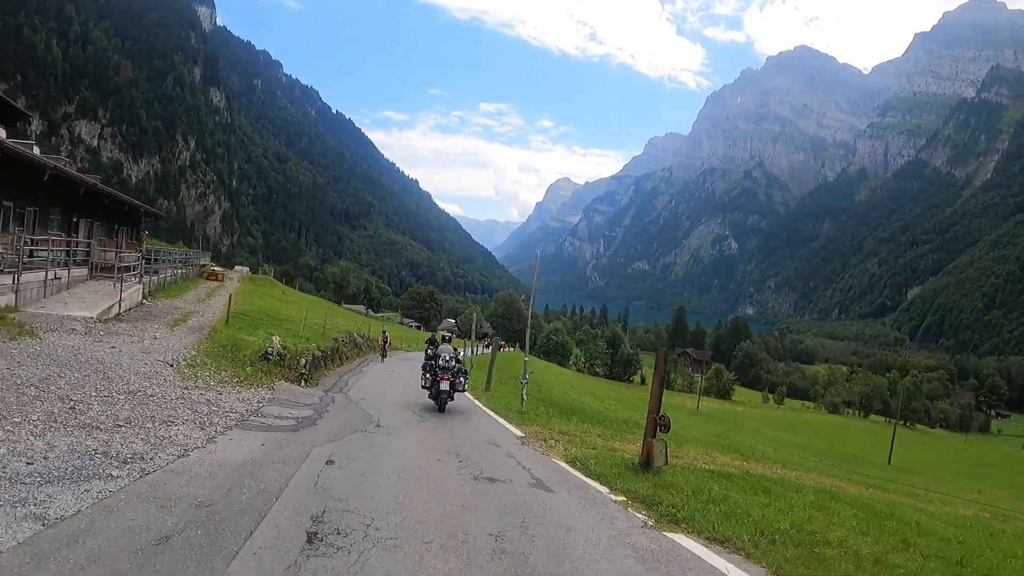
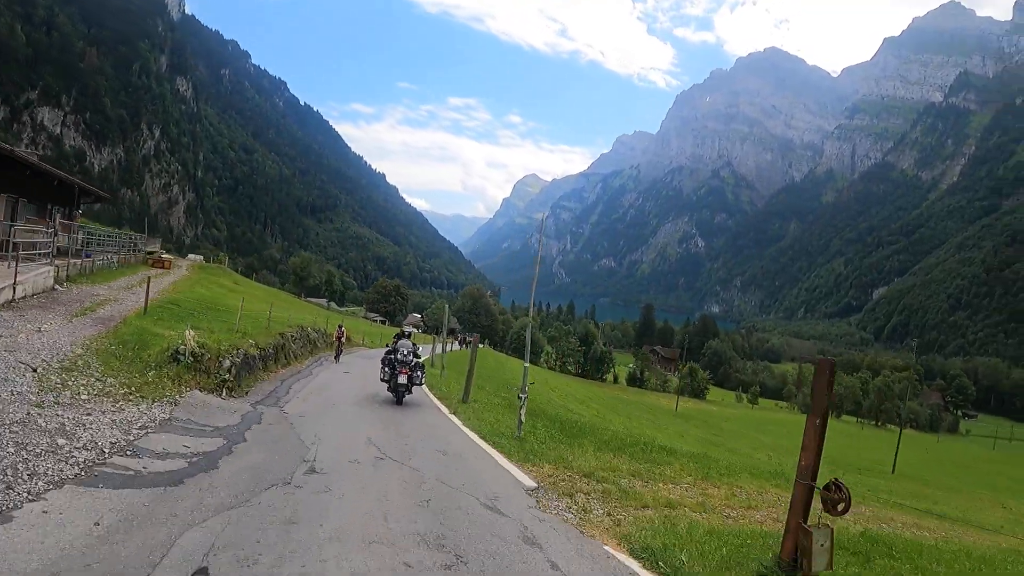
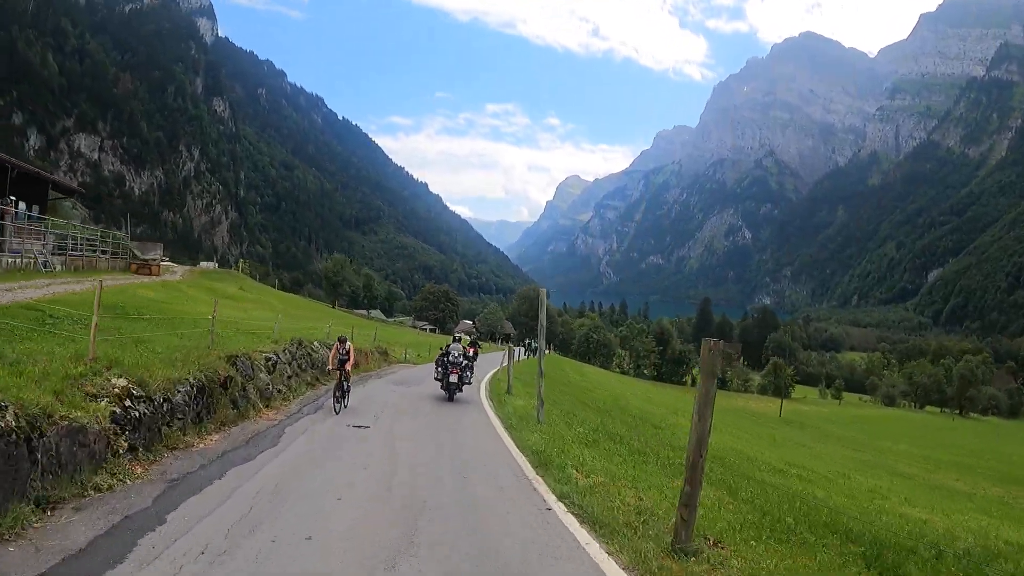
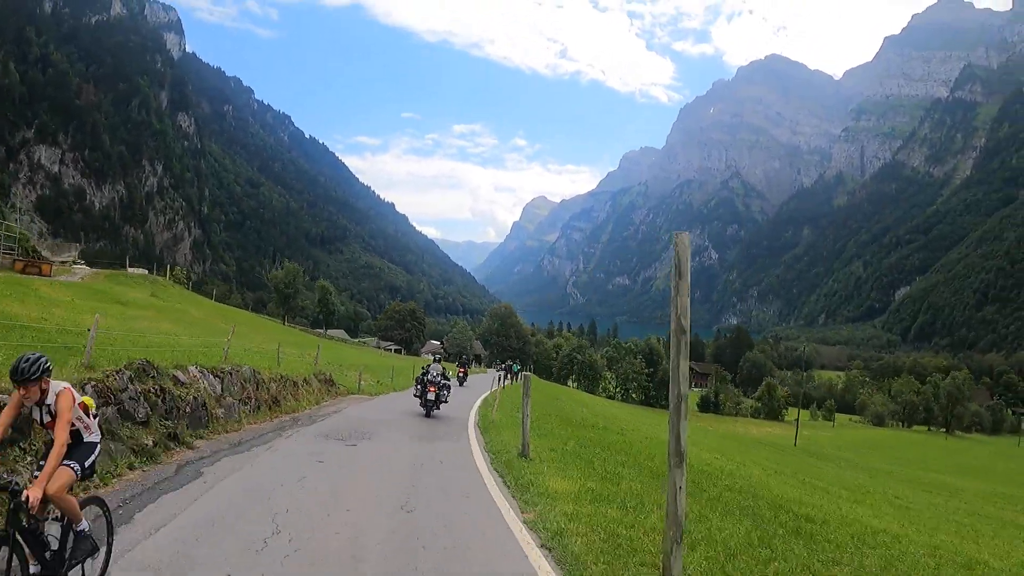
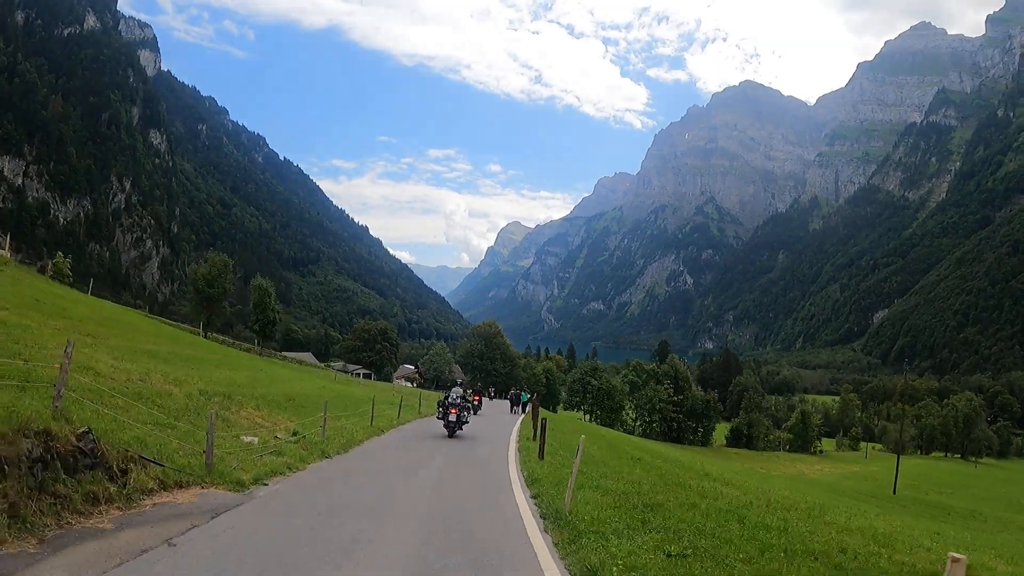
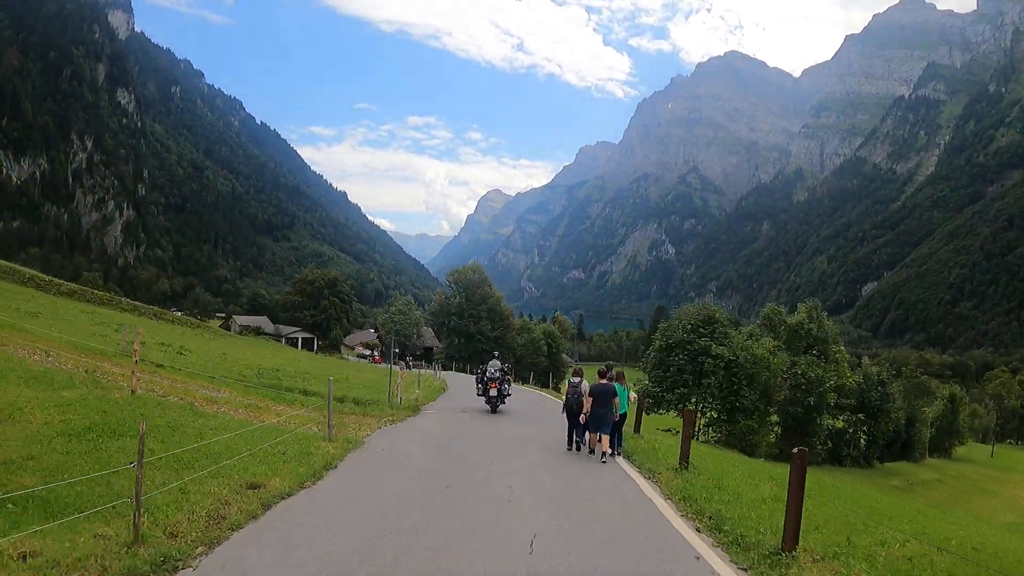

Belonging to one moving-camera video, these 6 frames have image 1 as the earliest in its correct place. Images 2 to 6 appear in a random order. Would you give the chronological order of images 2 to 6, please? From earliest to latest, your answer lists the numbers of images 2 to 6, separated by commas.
2, 3, 4, 5, 6
